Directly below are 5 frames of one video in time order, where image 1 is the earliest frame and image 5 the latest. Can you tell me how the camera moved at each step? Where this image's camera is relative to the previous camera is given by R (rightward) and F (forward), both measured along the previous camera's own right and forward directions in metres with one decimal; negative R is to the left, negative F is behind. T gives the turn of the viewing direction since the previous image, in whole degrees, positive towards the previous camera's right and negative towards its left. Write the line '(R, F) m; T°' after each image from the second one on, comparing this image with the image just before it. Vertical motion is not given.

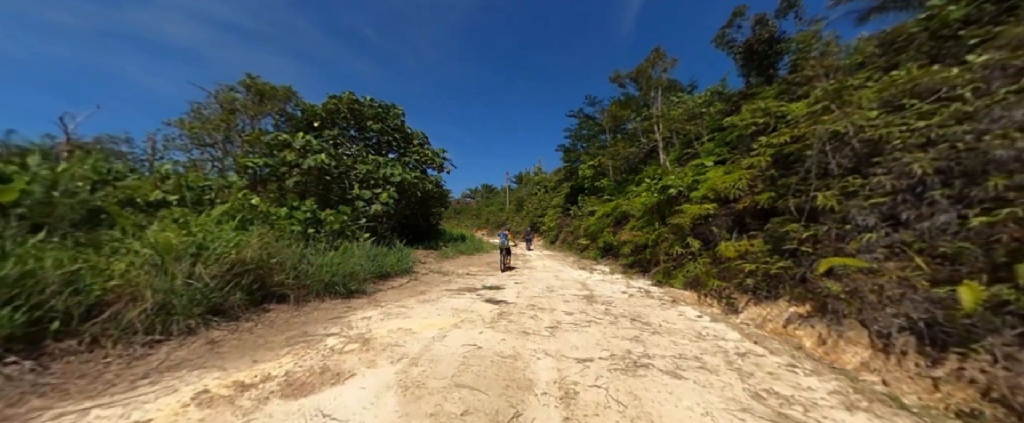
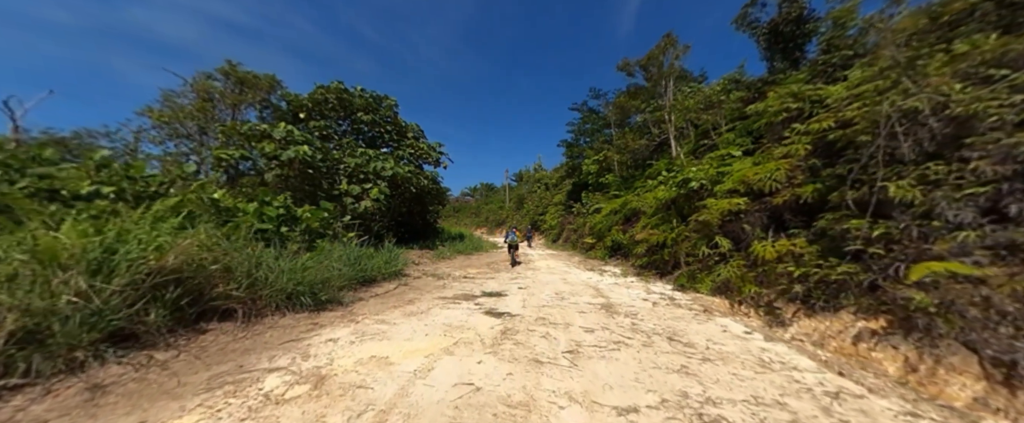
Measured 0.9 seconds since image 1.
(-0.1, +0.8) m; 0°
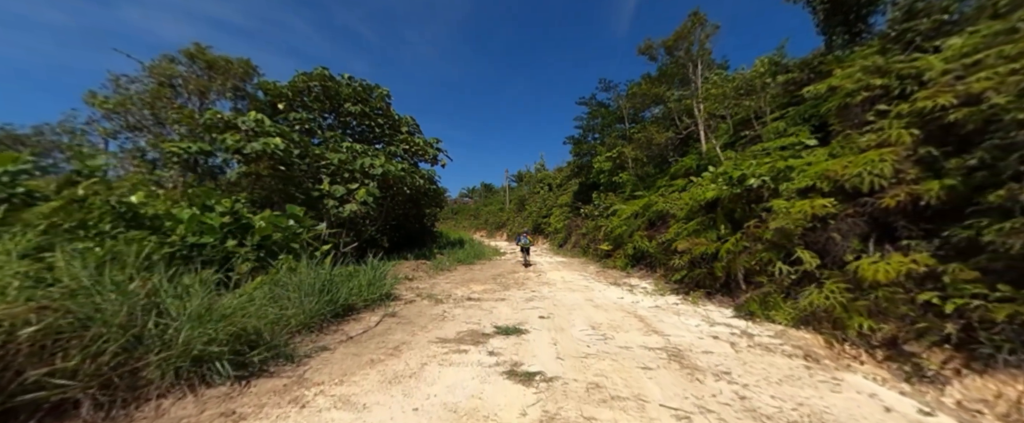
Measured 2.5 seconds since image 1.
(-0.3, +1.2) m; 0°
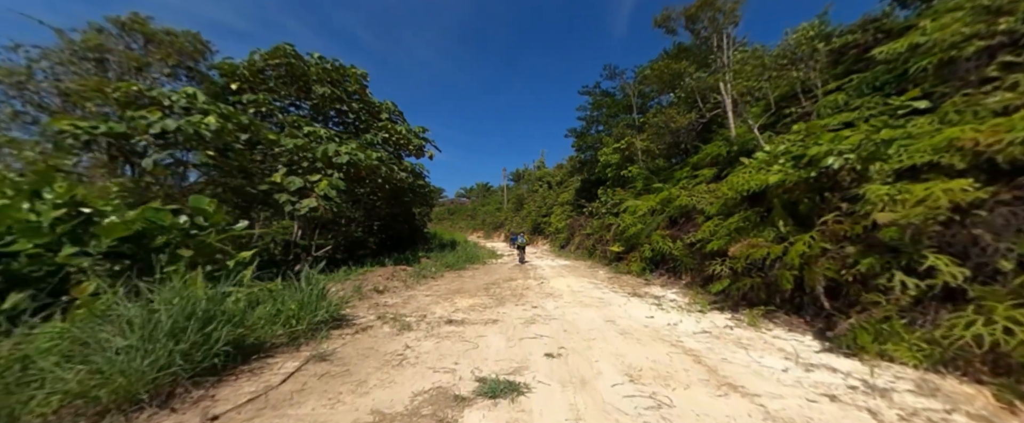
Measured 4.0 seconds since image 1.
(+0.1, +1.3) m; 0°
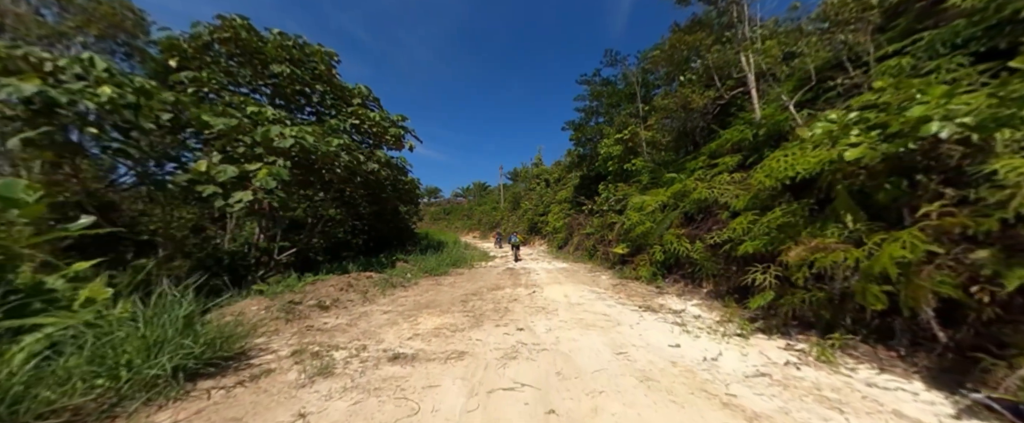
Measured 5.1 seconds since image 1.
(+0.2, +1.1) m; 0°
